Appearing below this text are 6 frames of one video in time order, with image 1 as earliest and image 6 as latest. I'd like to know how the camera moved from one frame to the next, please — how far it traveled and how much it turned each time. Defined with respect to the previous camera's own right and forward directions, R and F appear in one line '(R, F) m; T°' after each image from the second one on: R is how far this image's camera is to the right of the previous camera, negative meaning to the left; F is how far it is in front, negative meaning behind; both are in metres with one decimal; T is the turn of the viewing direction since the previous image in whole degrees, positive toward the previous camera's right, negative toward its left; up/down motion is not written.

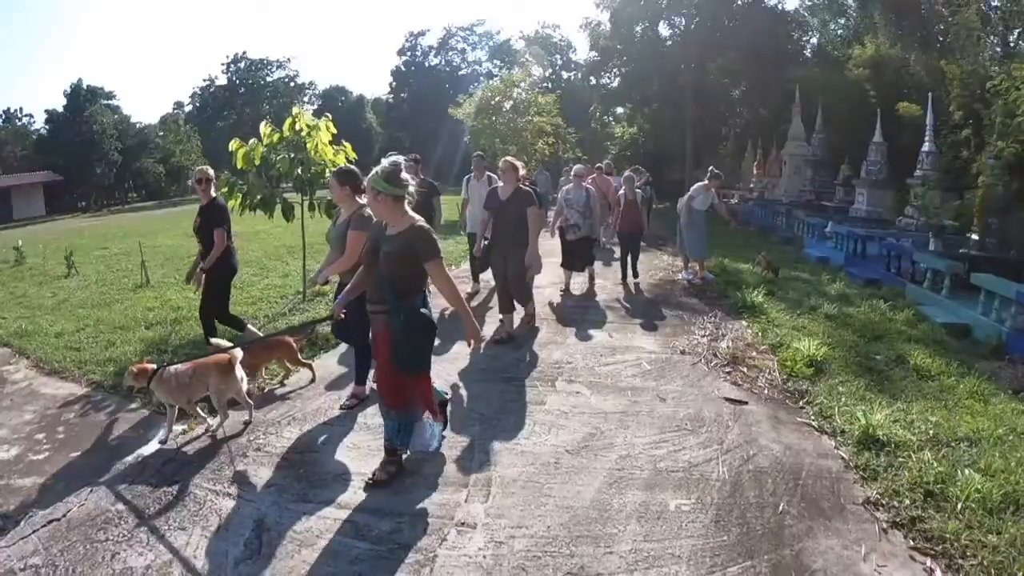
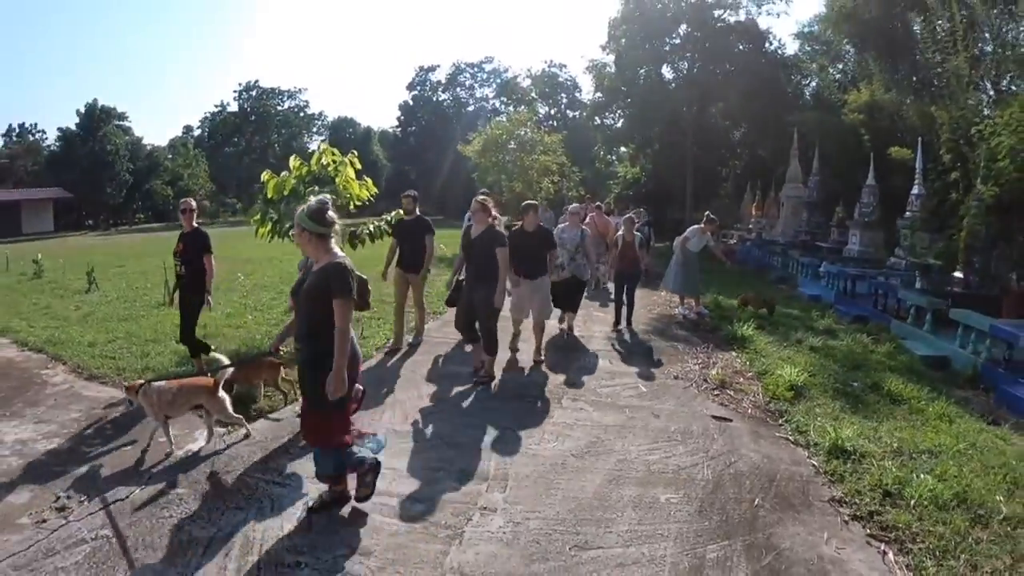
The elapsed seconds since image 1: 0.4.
(-0.1, -0.6) m; 0°
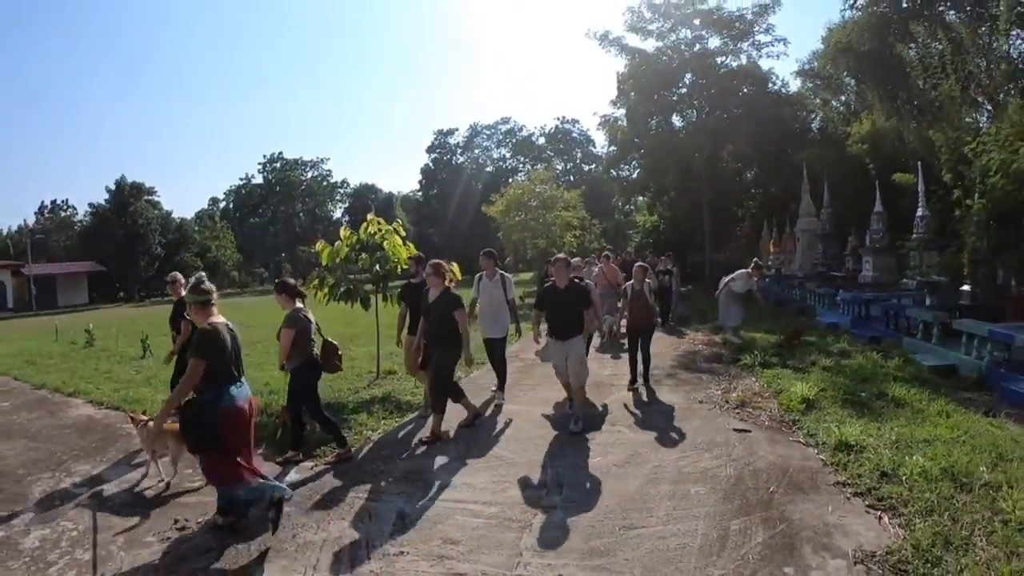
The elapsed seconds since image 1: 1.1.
(-0.1, -0.9) m; -2°
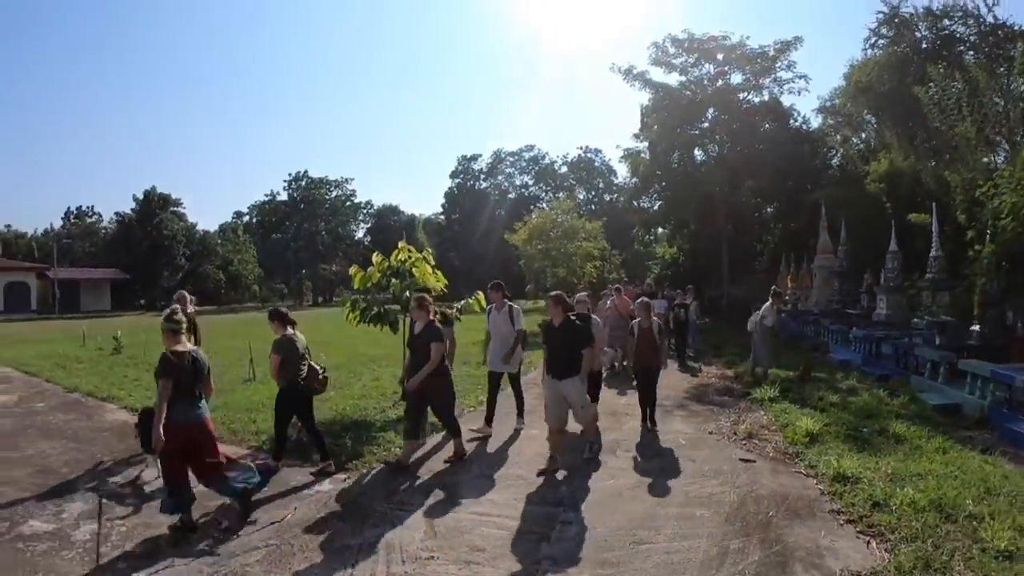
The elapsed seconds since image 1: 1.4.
(-0.1, -0.5) m; -1°
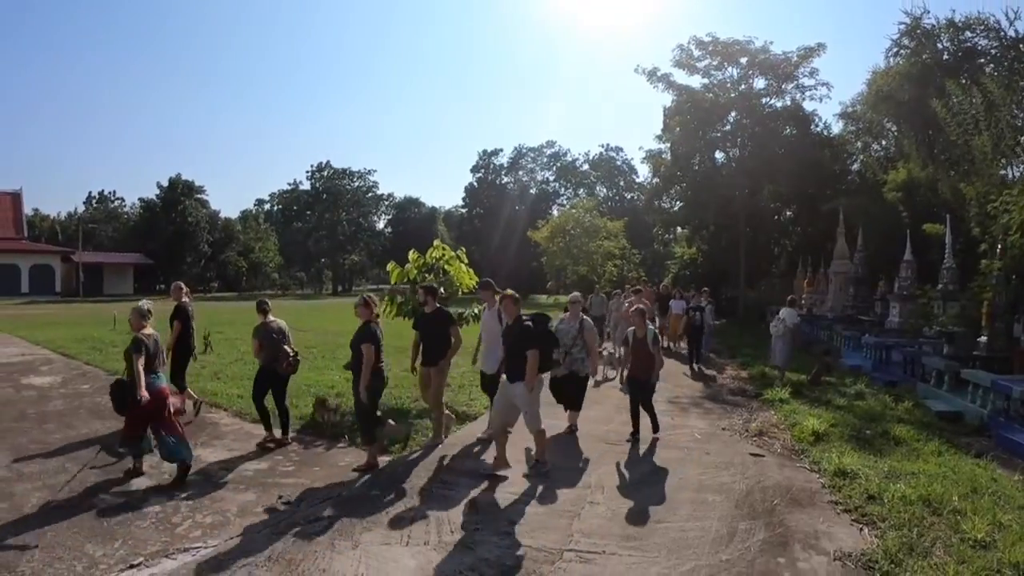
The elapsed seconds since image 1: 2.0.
(-0.2, -0.7) m; -1°
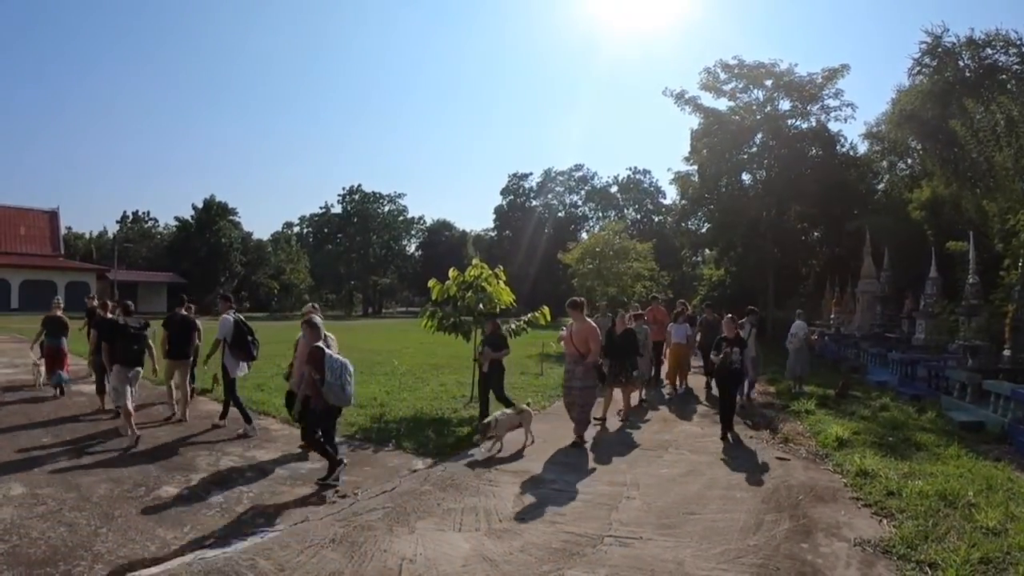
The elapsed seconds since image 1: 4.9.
(-0.1, -0.6) m; -2°
